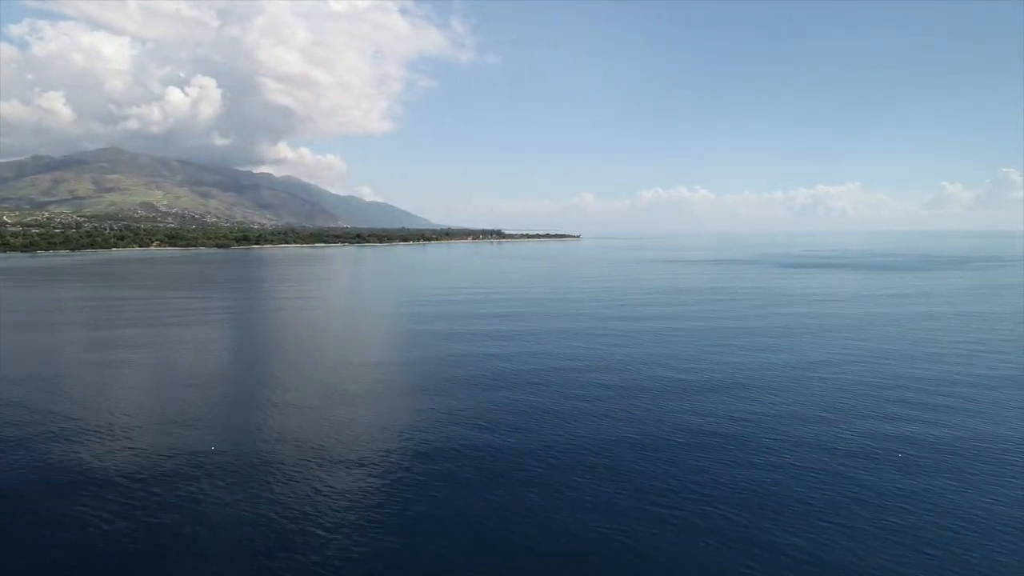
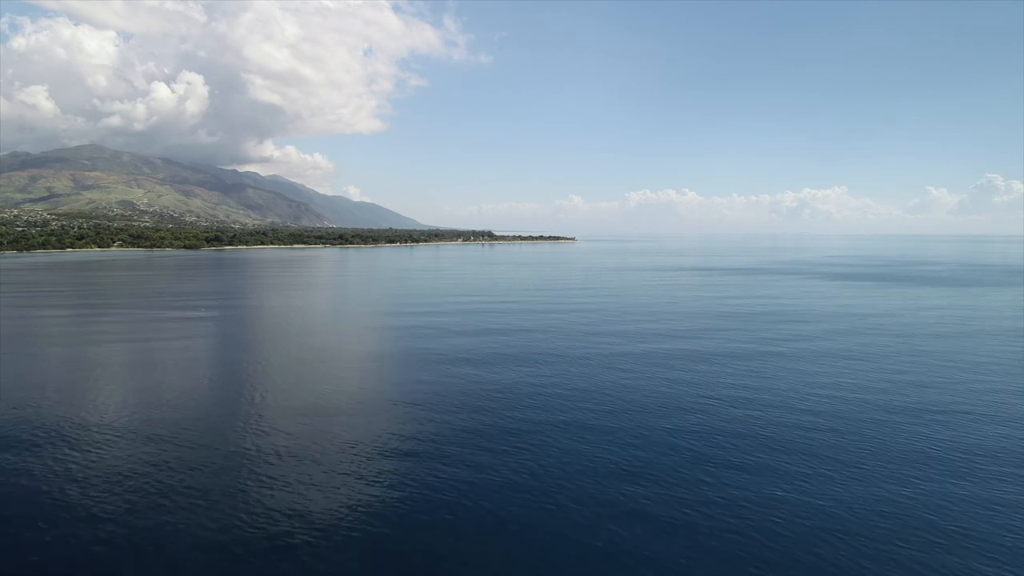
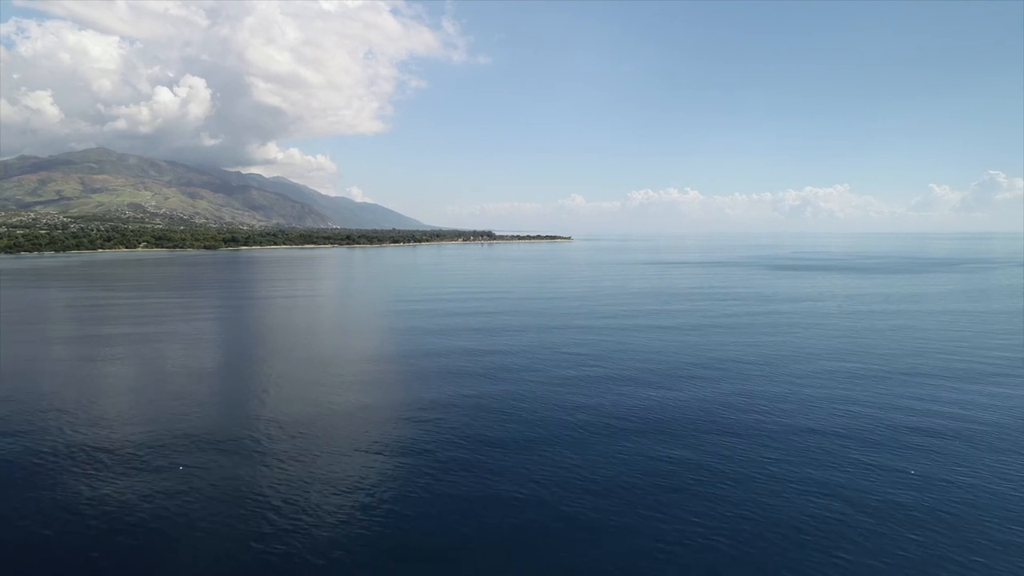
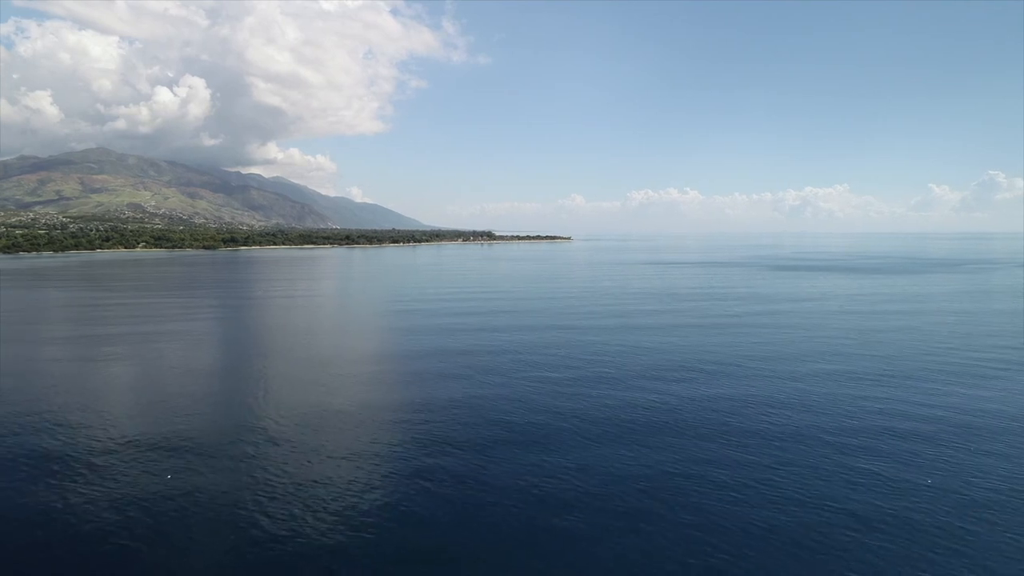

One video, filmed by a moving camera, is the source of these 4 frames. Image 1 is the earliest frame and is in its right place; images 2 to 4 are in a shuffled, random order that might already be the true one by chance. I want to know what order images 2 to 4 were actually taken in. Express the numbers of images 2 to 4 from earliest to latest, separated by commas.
3, 4, 2
